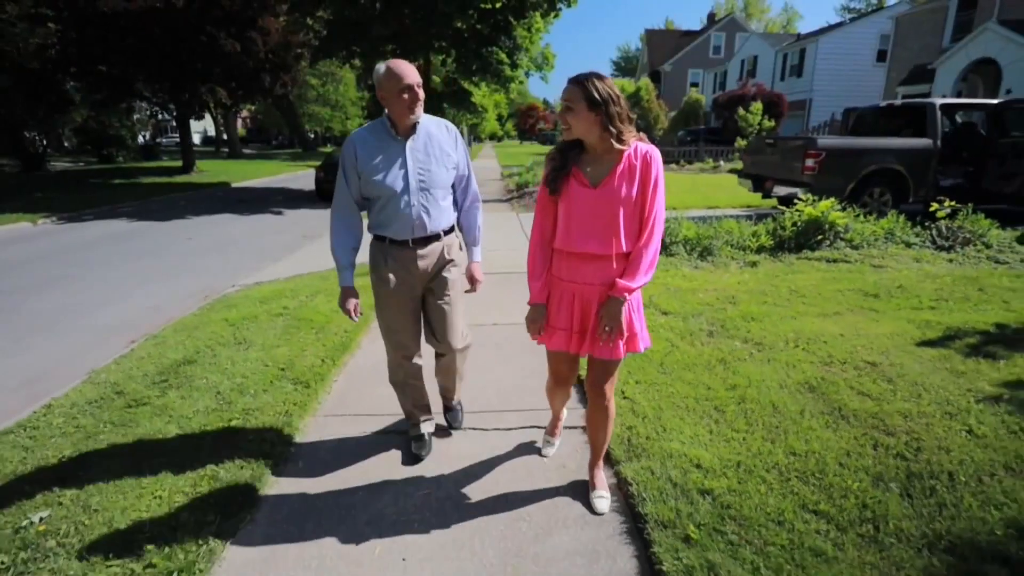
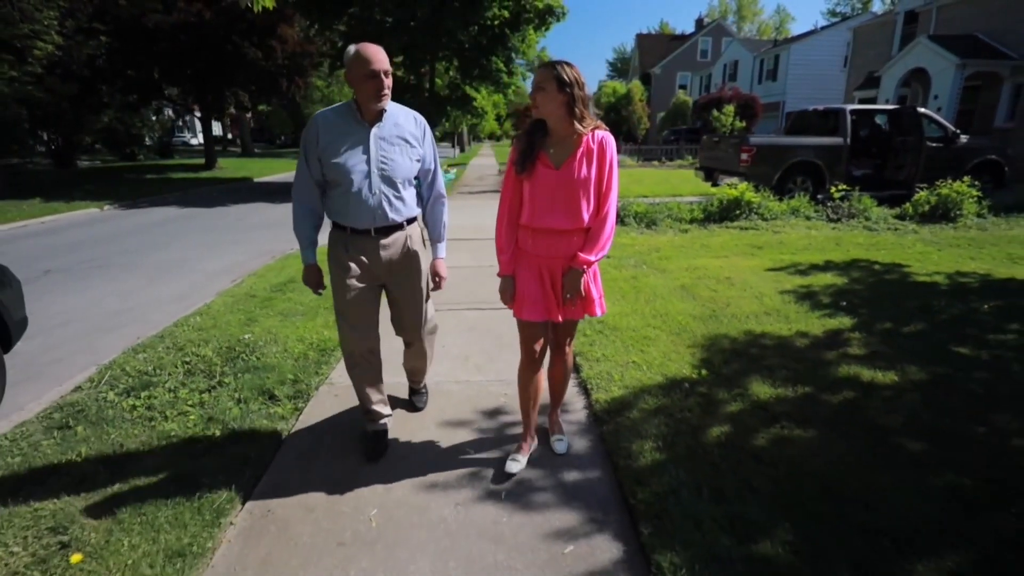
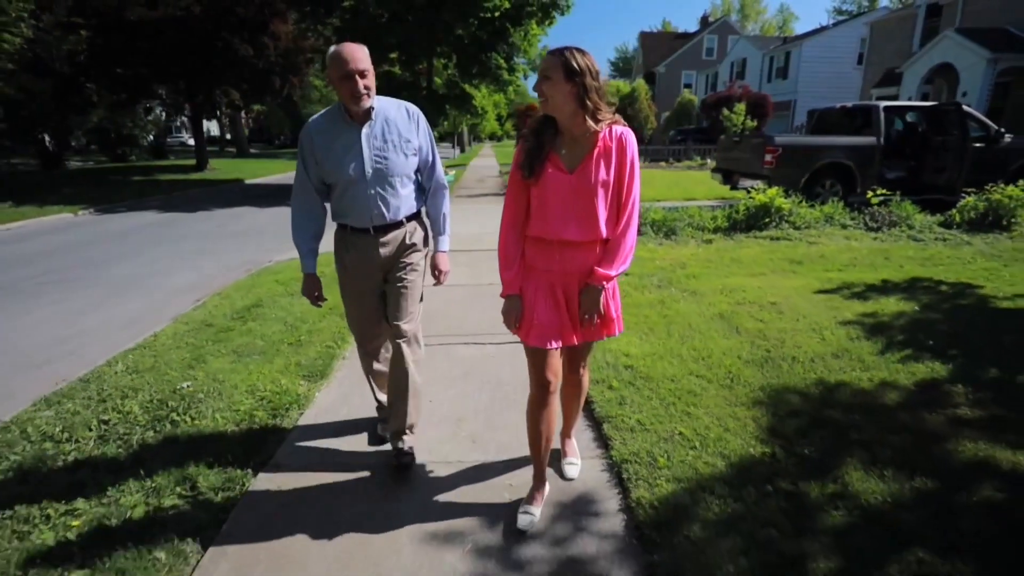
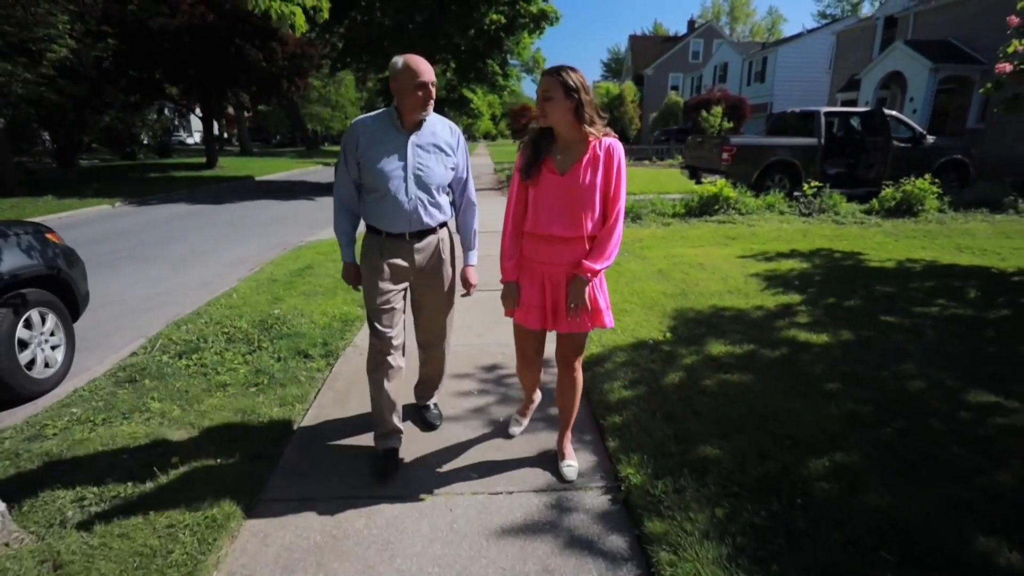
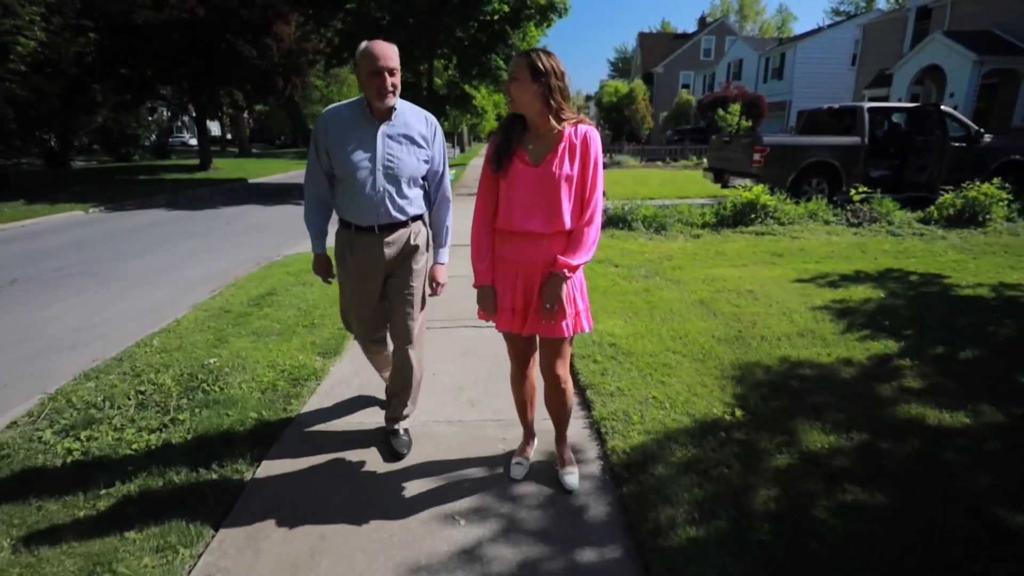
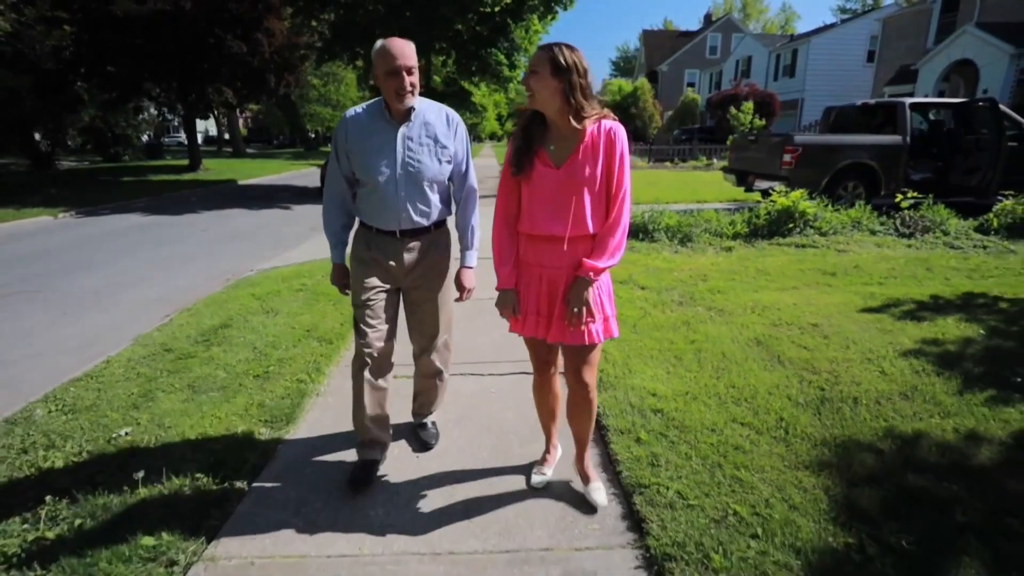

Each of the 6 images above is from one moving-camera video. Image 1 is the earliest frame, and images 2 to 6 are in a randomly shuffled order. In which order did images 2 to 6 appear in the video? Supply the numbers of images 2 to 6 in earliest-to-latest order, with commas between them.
6, 3, 5, 2, 4
